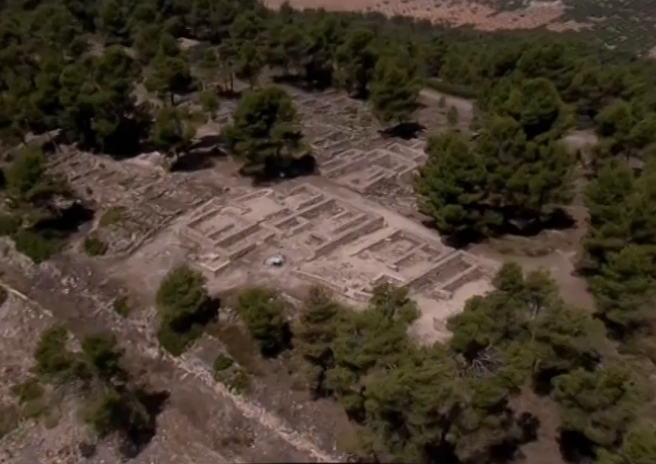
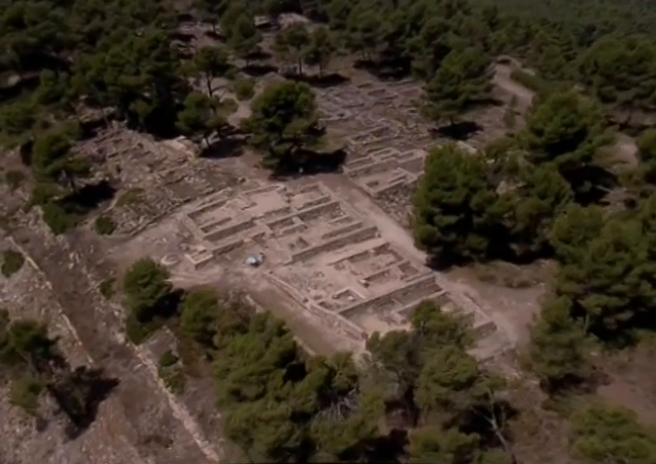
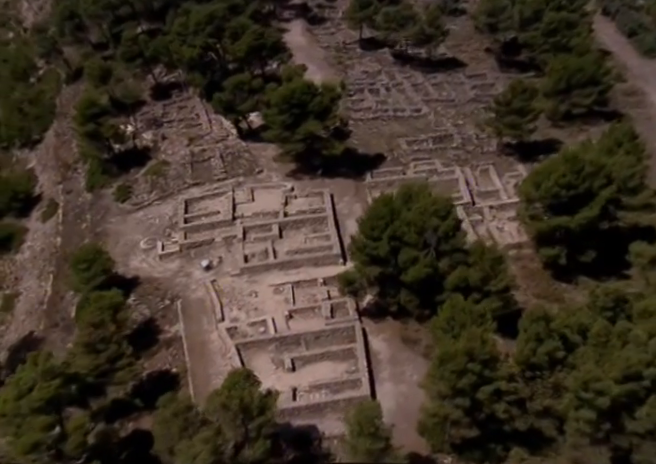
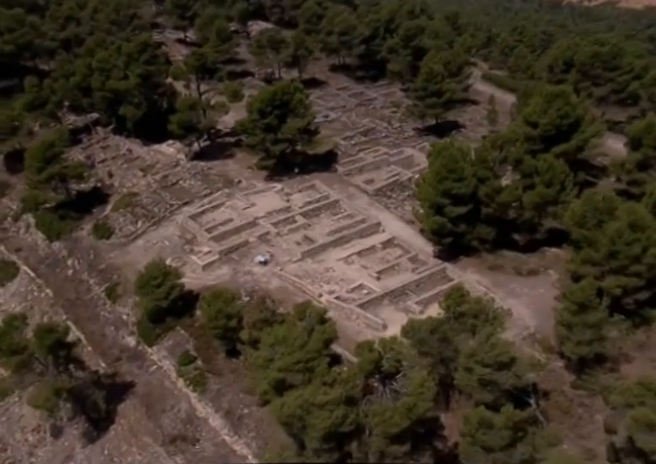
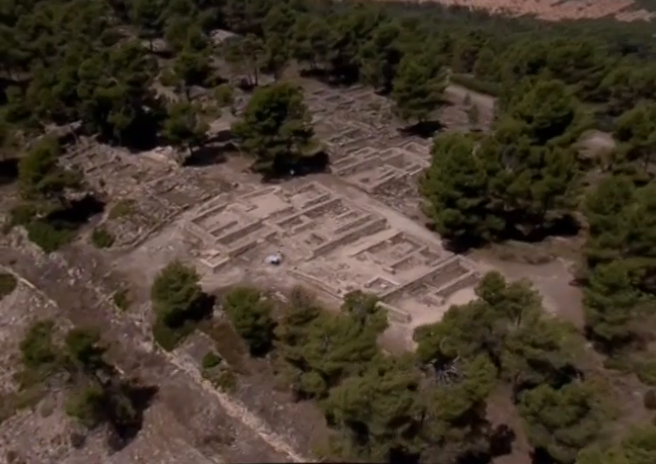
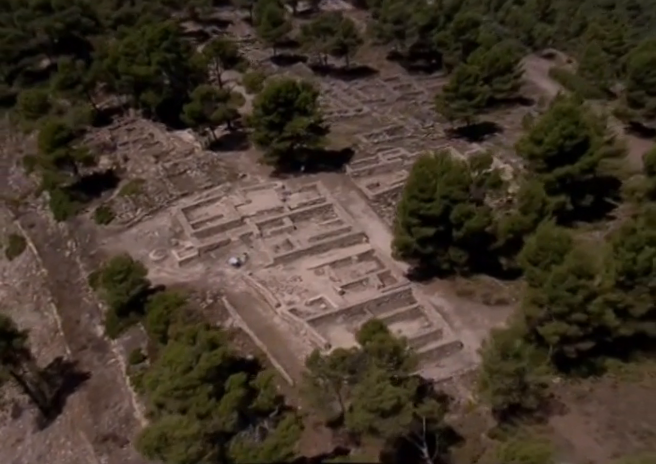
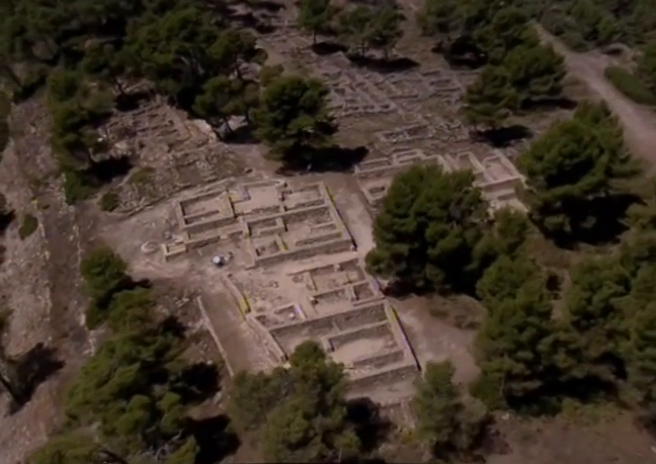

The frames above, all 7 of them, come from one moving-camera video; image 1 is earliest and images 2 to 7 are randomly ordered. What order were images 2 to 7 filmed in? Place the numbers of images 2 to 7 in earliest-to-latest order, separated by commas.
5, 4, 2, 6, 7, 3
